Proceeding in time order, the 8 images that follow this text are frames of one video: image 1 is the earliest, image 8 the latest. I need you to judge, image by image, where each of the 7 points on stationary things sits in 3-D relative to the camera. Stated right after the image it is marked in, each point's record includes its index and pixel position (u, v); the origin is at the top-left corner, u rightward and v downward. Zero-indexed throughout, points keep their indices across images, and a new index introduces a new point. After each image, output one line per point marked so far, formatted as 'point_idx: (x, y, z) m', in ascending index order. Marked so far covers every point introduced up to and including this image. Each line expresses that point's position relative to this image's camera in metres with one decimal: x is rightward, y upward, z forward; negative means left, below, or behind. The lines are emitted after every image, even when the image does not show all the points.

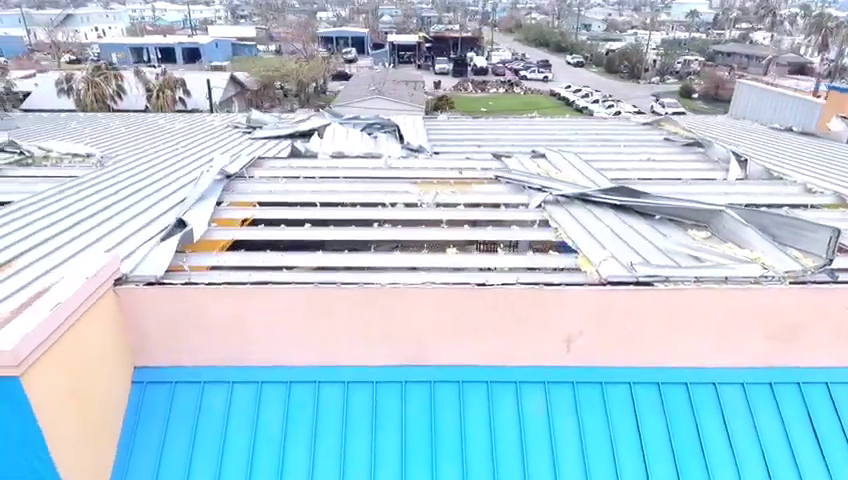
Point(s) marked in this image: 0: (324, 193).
0: (-1.1, +0.6, +6.3) m
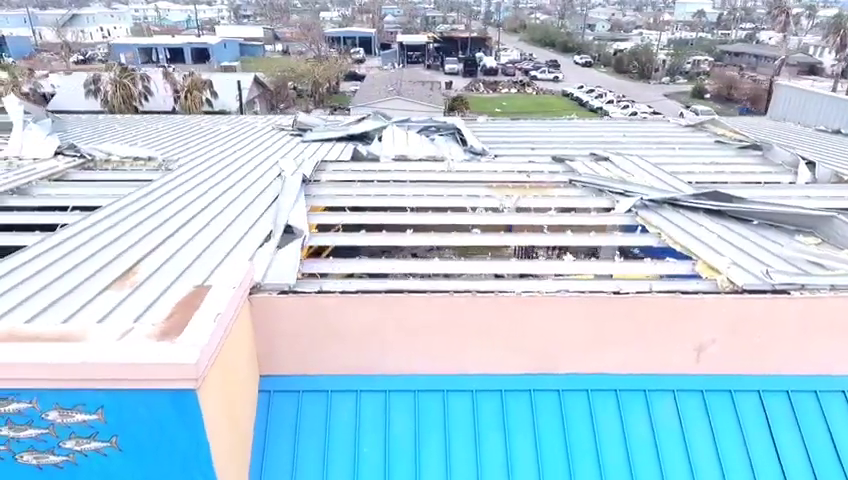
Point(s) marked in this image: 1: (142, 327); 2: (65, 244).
0: (-0.2, +0.5, +6.2) m
1: (-1.6, -0.5, +3.2) m
2: (-2.9, 0.0, +4.5) m
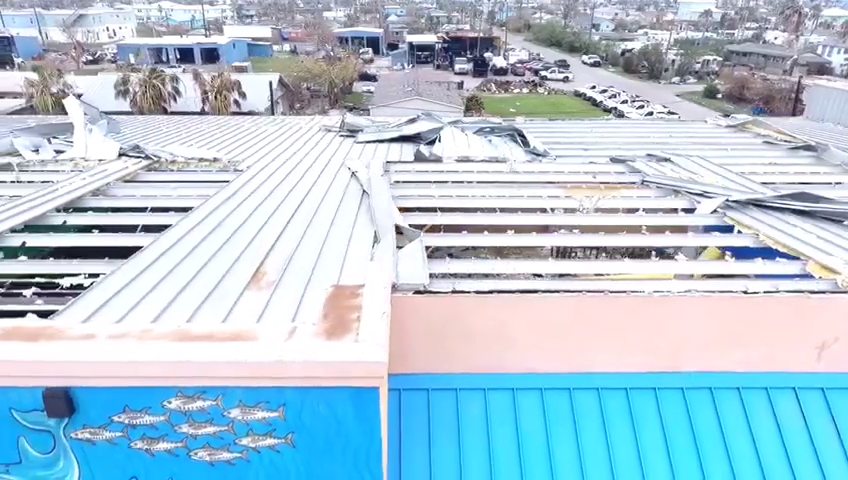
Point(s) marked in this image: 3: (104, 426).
0: (+0.7, +0.5, +6.3) m
1: (-0.7, -0.5, +3.2) m
2: (-2.0, 0.0, +4.6) m
3: (-1.7, -1.0, +3.0) m
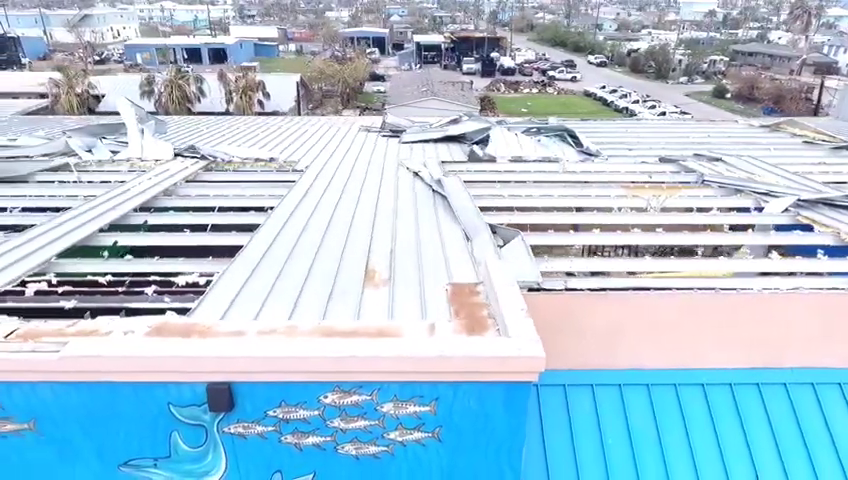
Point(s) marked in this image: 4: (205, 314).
0: (+1.5, +0.5, +6.4) m
1: (+0.1, -0.5, +3.3) m
2: (-1.2, 0.0, +4.6) m
3: (-0.9, -1.0, +3.0) m
4: (-1.4, -0.5, +3.4) m
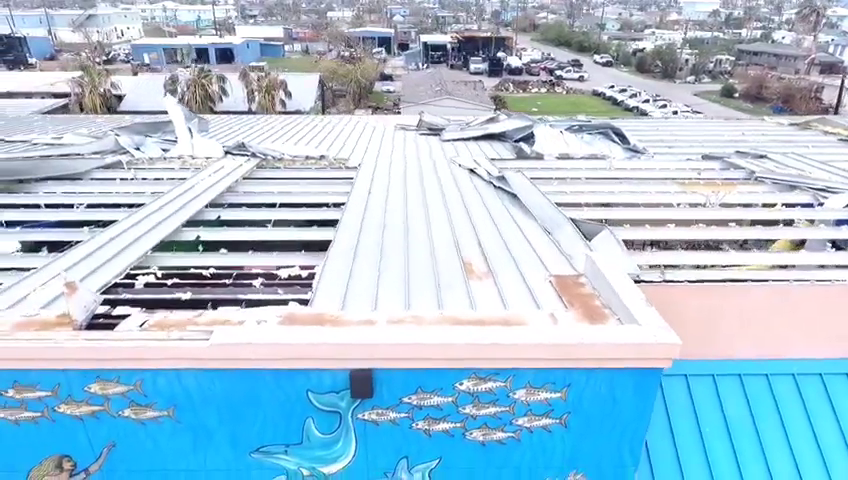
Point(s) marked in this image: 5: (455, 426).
0: (+2.2, +0.6, +6.5) m
1: (+0.8, -0.4, +3.4) m
2: (-0.4, 0.0, +4.7) m
3: (-0.2, -0.9, +3.1) m
4: (-0.6, -0.4, +3.5) m
5: (+0.2, -1.1, +3.2) m
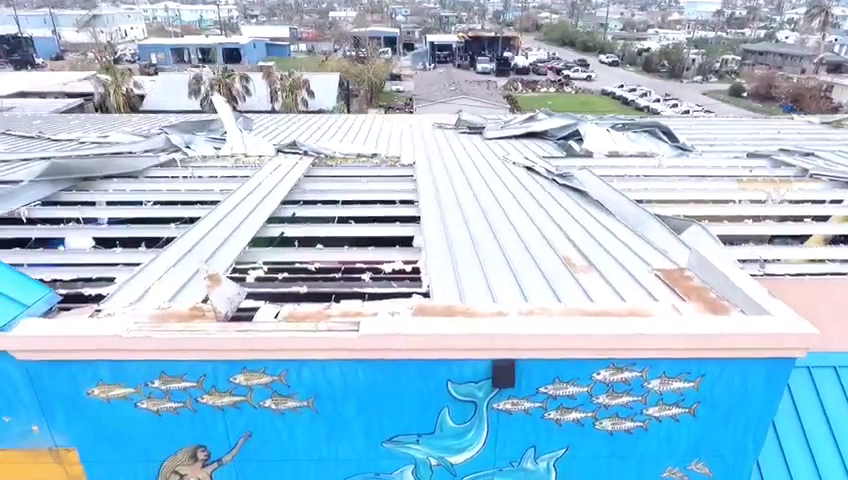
0: (+3.0, +0.6, +6.5) m
1: (+1.6, -0.4, +3.5) m
2: (+0.3, 0.0, +4.8) m
3: (+0.6, -0.9, +3.2) m
4: (+0.1, -0.4, +3.6) m
5: (+0.9, -1.0, +3.2) m
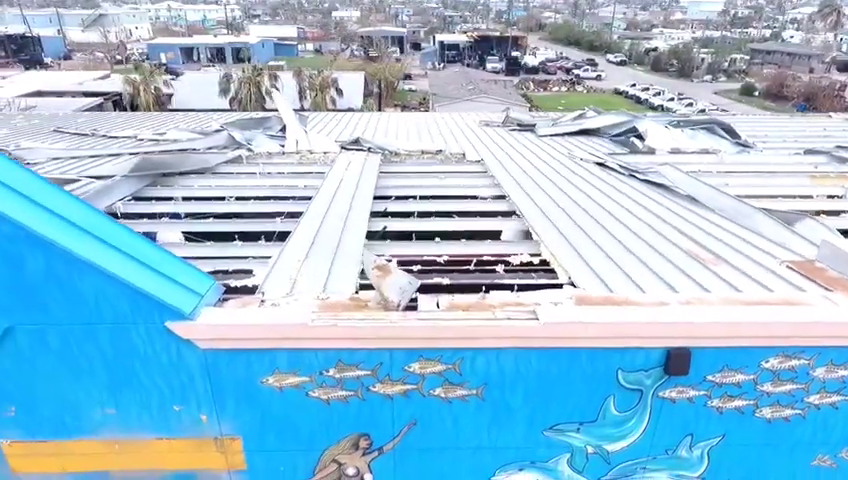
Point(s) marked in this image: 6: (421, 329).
0: (+3.9, +0.7, +6.6) m
1: (+2.6, -0.3, +3.5) m
2: (+1.3, +0.1, +4.8) m
3: (+1.6, -0.8, +3.2) m
4: (+1.1, -0.3, +3.6) m
5: (+1.9, -1.0, +3.3) m
6: (0.0, -0.5, +3.0) m
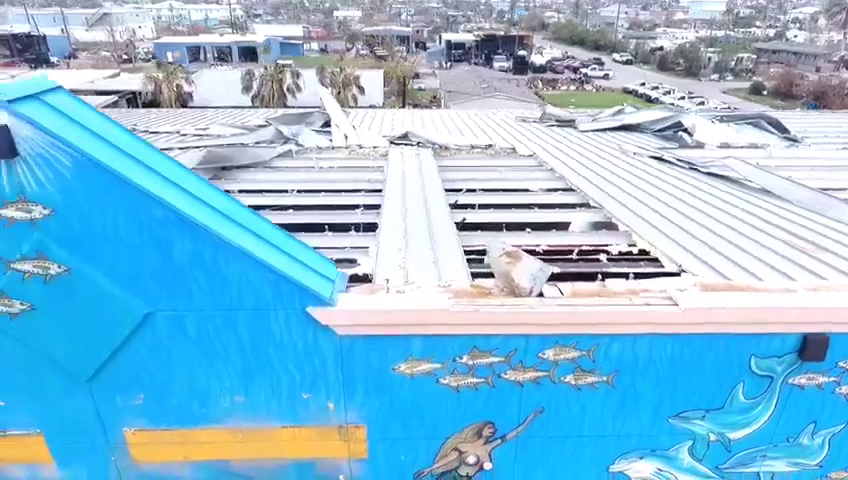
0: (+4.7, +0.7, +6.6) m
1: (+3.3, -0.3, +3.5) m
2: (+2.0, +0.2, +4.8) m
3: (+2.3, -0.8, +3.2) m
4: (+1.9, -0.2, +3.6) m
5: (+2.7, -0.9, +3.3) m
6: (+0.7, -0.4, +3.0) m
